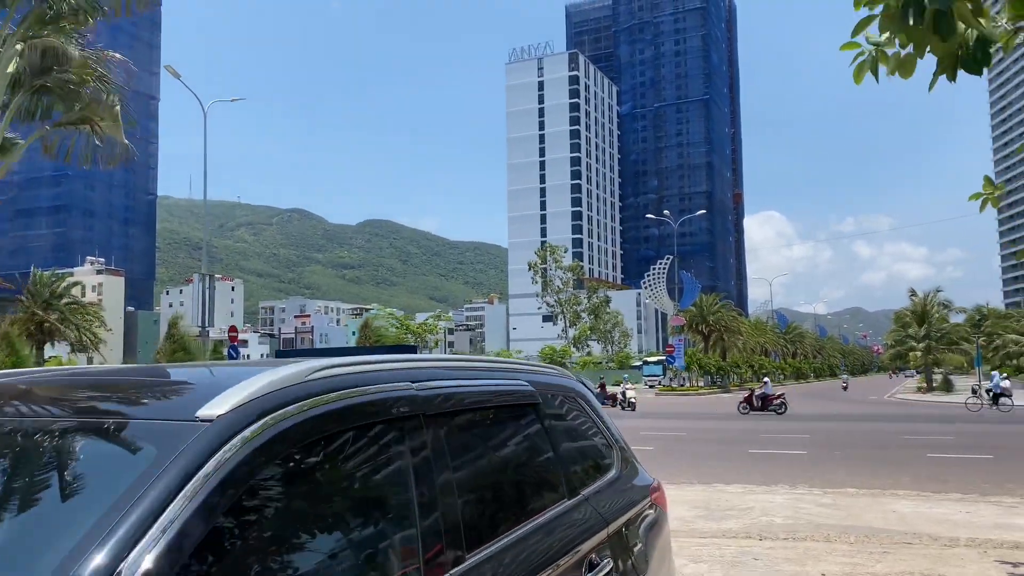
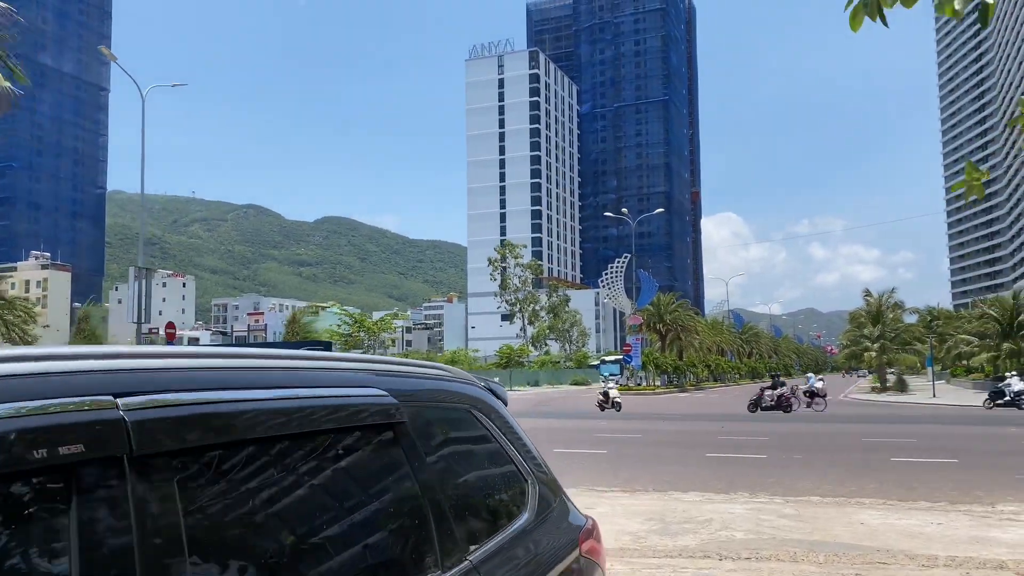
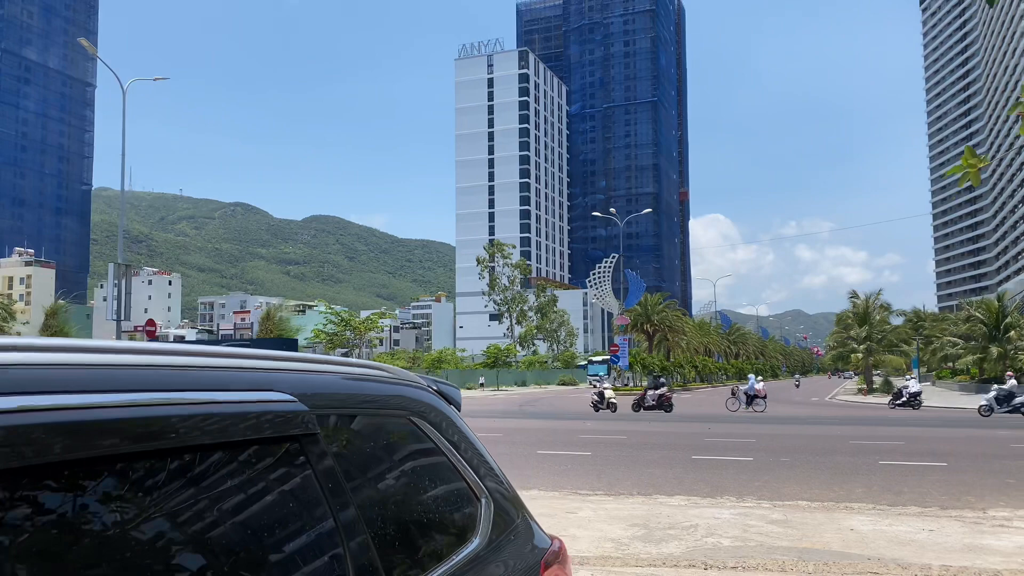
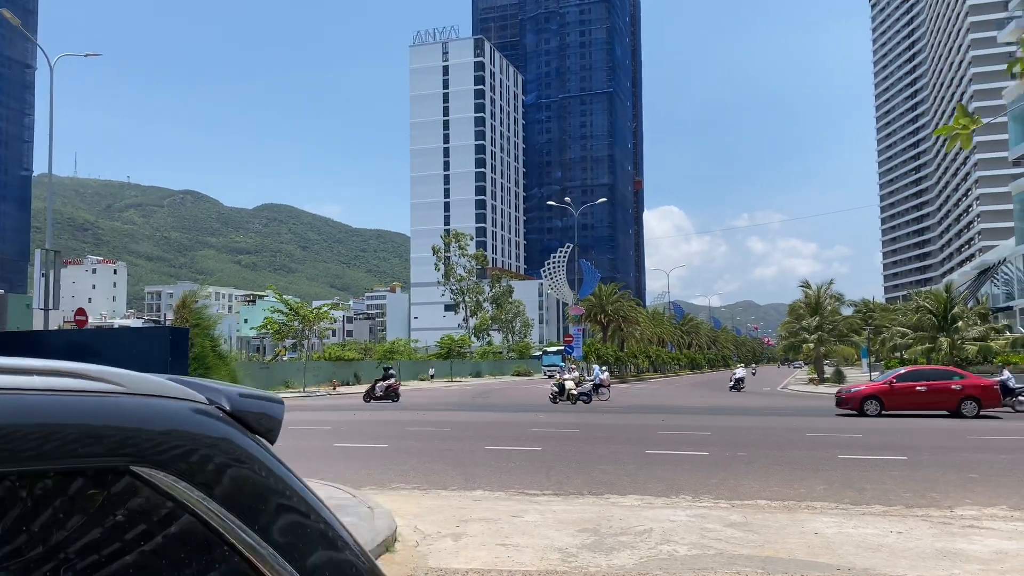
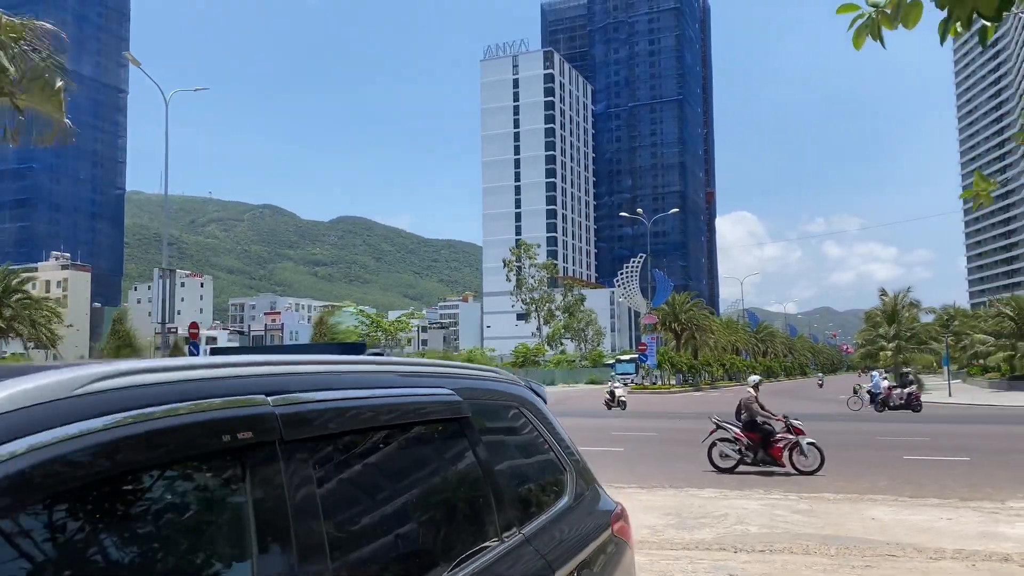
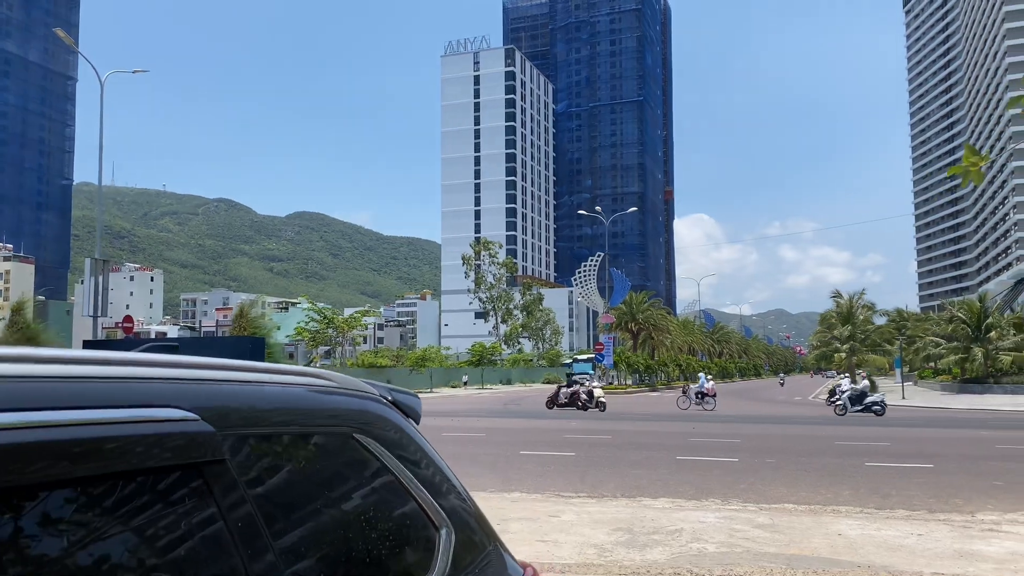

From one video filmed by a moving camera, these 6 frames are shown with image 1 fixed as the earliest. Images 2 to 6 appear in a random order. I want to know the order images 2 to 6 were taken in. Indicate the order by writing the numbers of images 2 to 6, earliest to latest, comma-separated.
5, 2, 3, 6, 4
